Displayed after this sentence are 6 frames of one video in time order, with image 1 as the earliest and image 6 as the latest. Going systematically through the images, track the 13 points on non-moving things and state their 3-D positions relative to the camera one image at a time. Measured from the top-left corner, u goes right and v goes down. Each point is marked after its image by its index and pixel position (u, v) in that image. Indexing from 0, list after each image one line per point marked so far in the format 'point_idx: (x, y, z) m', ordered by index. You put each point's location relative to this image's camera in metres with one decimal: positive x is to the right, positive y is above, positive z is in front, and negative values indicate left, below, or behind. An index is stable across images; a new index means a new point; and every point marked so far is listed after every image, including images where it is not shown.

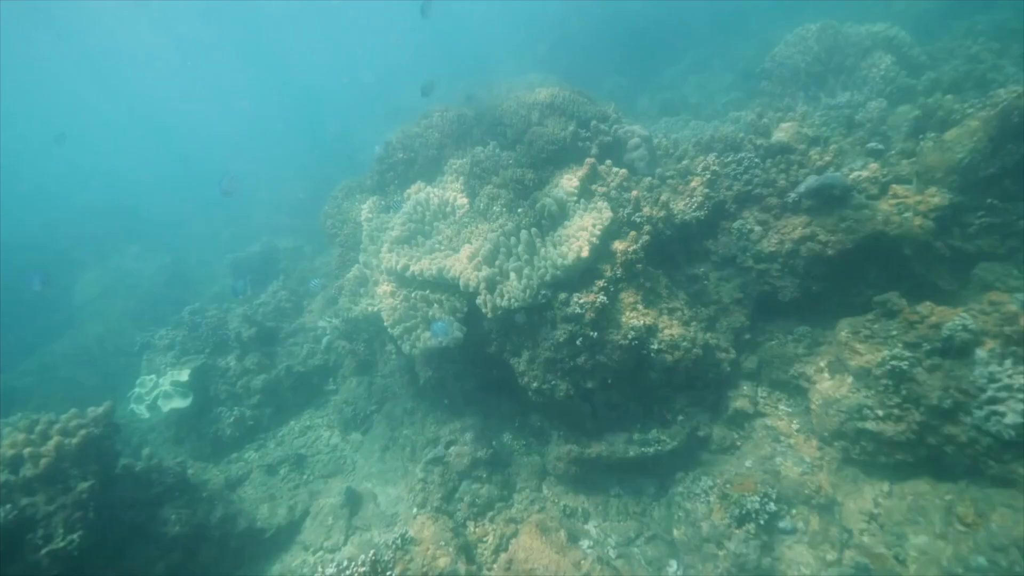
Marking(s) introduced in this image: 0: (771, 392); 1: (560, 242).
0: (+4.0, -1.6, +7.9) m
1: (+0.7, +0.7, +7.9) m
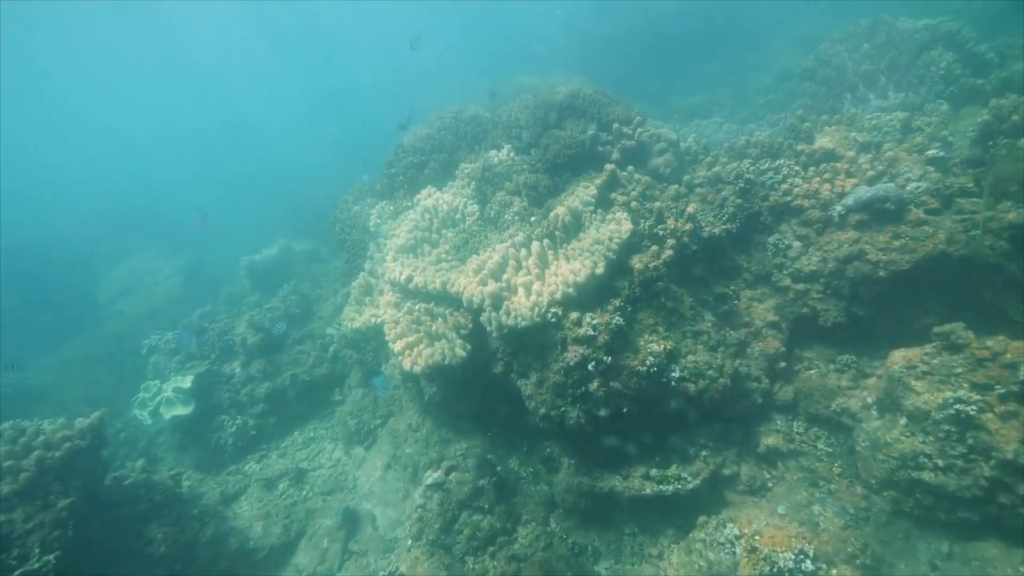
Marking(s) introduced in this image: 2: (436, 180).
0: (+4.1, -1.9, +7.0) m
1: (+0.9, +0.5, +7.3) m
2: (-1.6, +2.2, +10.3) m
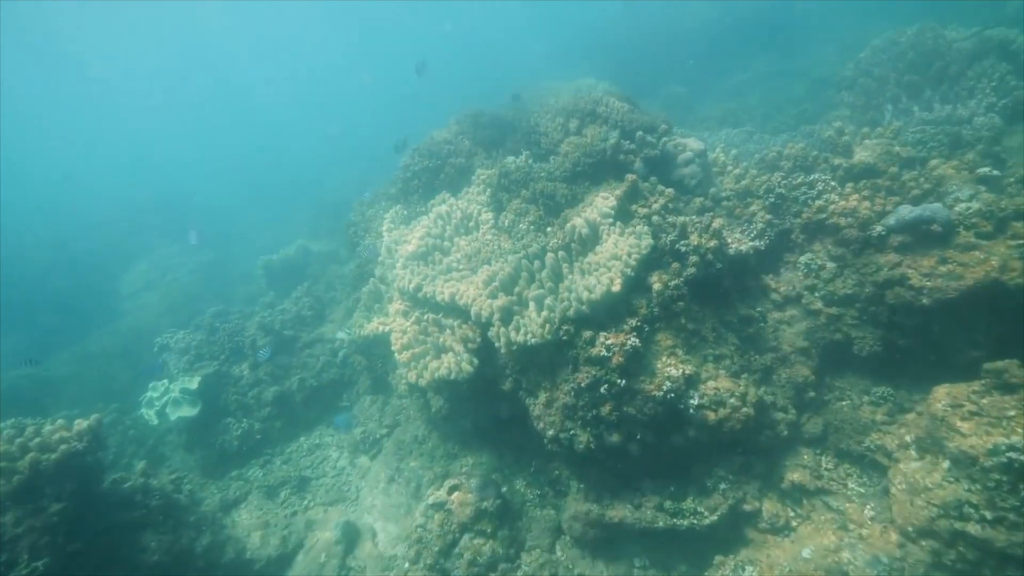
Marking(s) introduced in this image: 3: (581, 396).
0: (+4.2, -2.2, +6.5) m
1: (+1.0, +0.2, +6.9) m
2: (-1.2, +2.0, +10.0) m
3: (+0.9, -1.4, +6.4) m
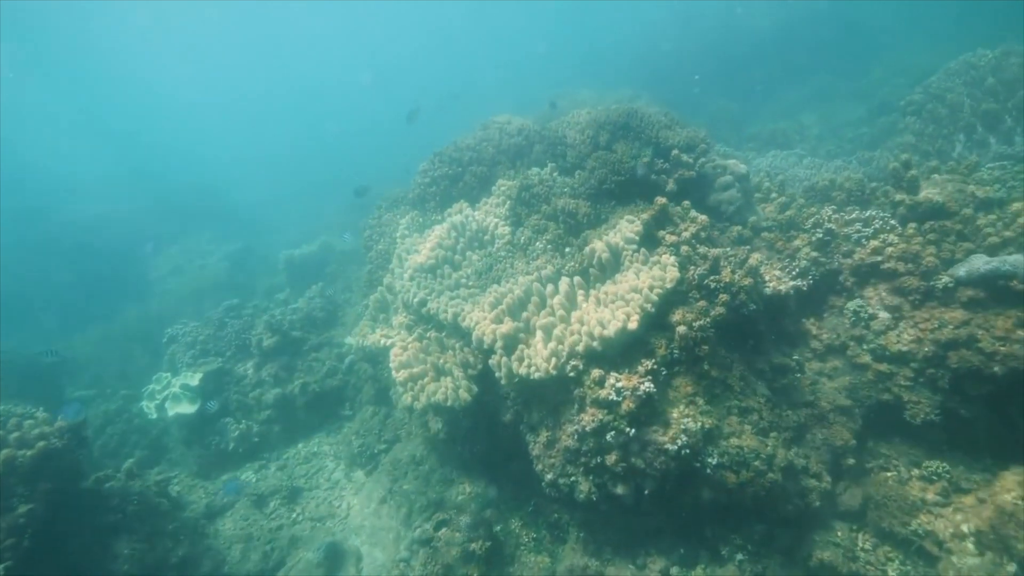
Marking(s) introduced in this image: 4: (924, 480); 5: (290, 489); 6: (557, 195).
0: (+4.1, -2.9, +5.6) m
1: (+1.1, -0.2, +6.2) m
2: (-0.8, +1.7, +9.5) m
3: (+0.8, -1.7, +5.7) m
4: (+4.6, -2.2, +5.6) m
5: (-4.0, -3.6, +9.1) m
6: (+0.7, +1.5, +8.0) m
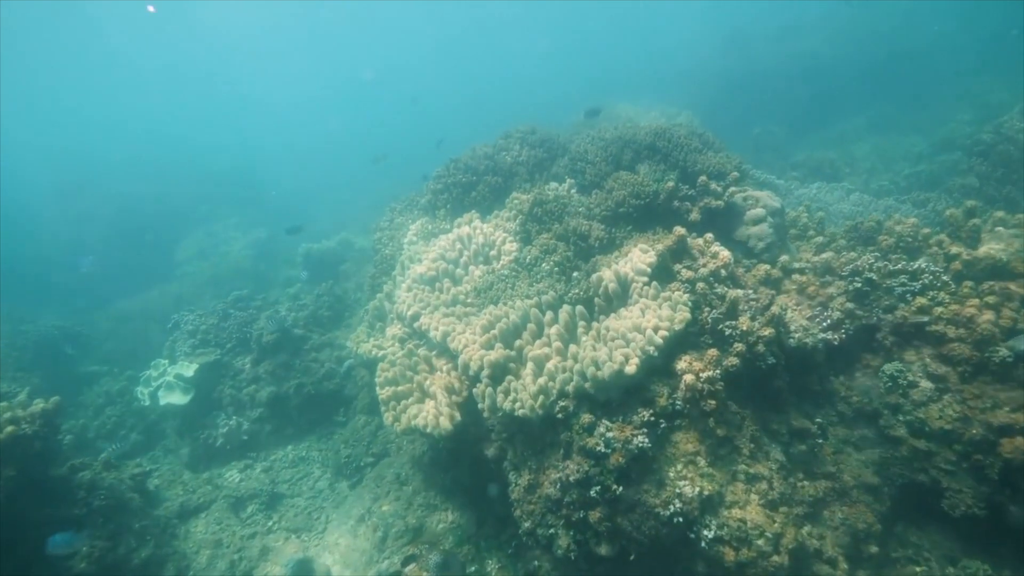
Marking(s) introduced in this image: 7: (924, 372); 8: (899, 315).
0: (+3.7, -3.5, +4.8) m
1: (+1.0, -0.5, +5.6) m
2: (-0.5, +1.5, +9.0) m
3: (+0.6, -2.1, +5.2) m
4: (+4.3, -2.8, +4.8) m
5: (-4.2, -3.6, +8.8) m
6: (+0.9, +1.1, +7.5) m
7: (+4.4, -0.9, +5.4) m
8: (+4.4, -0.3, +5.8) m
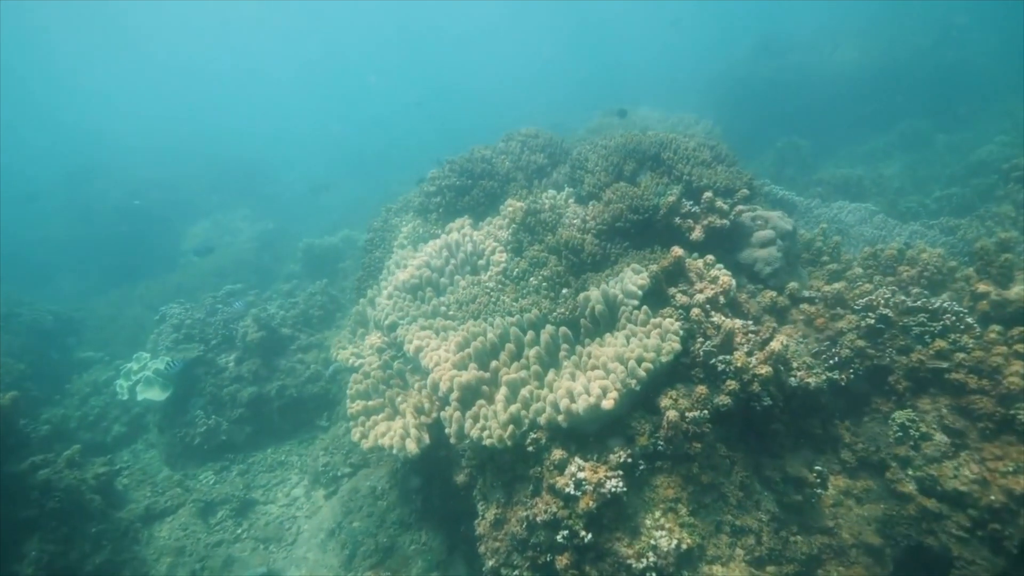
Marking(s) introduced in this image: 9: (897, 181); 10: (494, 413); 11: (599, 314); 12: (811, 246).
0: (+3.2, -3.8, +4.2) m
1: (+0.8, -0.8, +5.2) m
2: (-0.6, +1.3, +8.6) m
3: (+0.2, -2.3, +4.7) m
4: (+3.8, -3.2, +4.3) m
5: (-4.5, -3.6, +8.4) m
6: (+0.7, +0.9, +7.0) m
7: (+4.1, -1.3, +4.8) m
8: (+4.2, -0.7, +5.2) m
9: (+15.0, +4.3, +19.8) m
10: (-0.2, -1.3, +5.1) m
11: (+1.0, -0.3, +5.6) m
12: (+4.3, +0.6, +7.3) m
